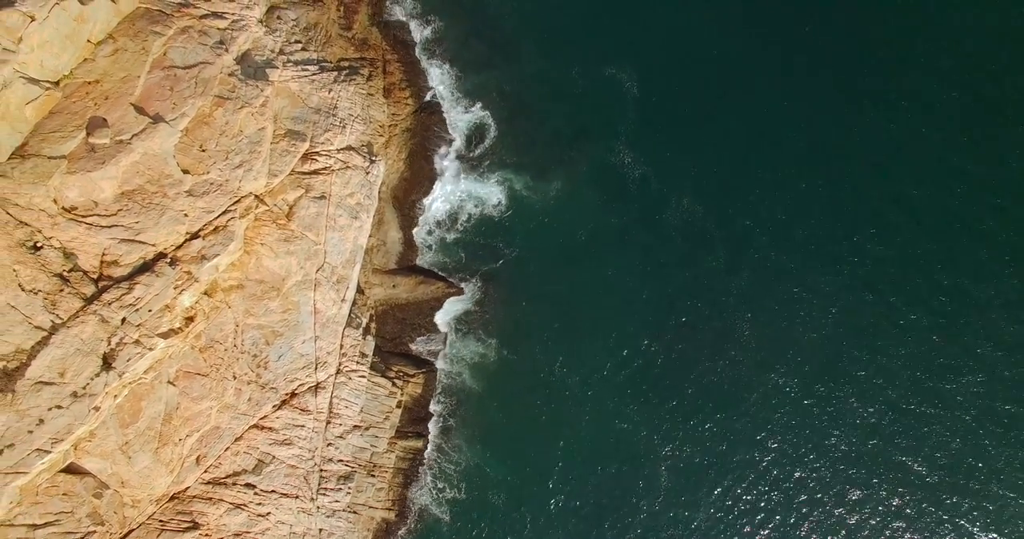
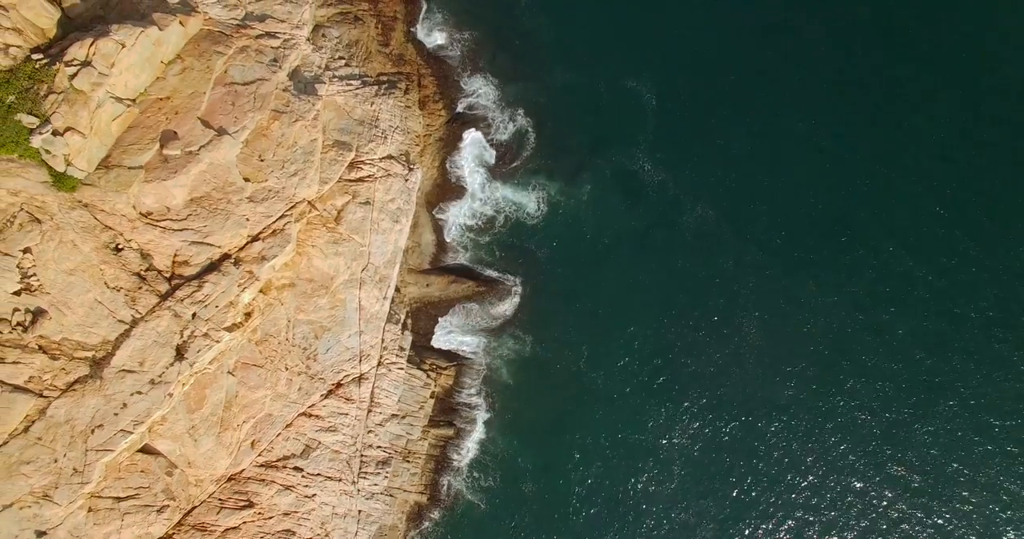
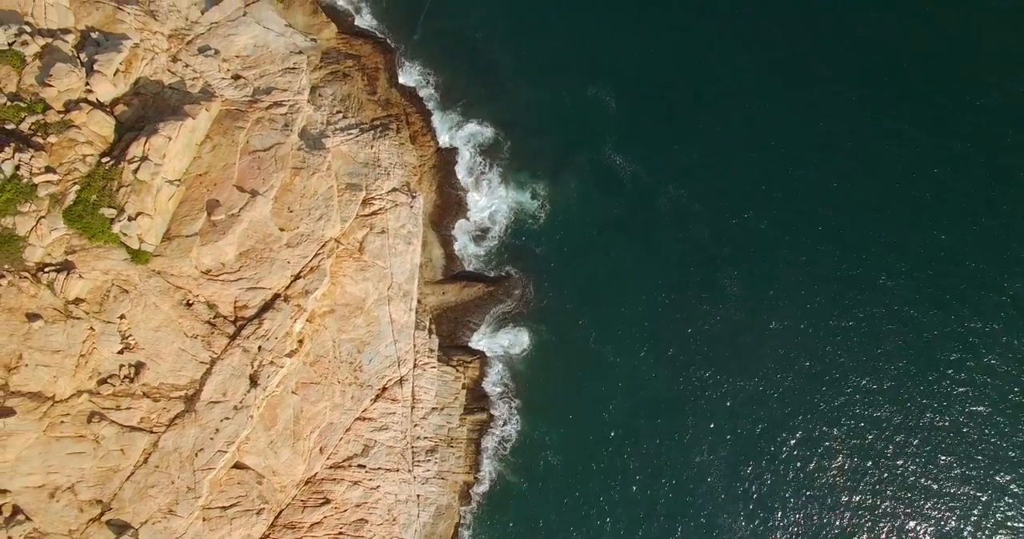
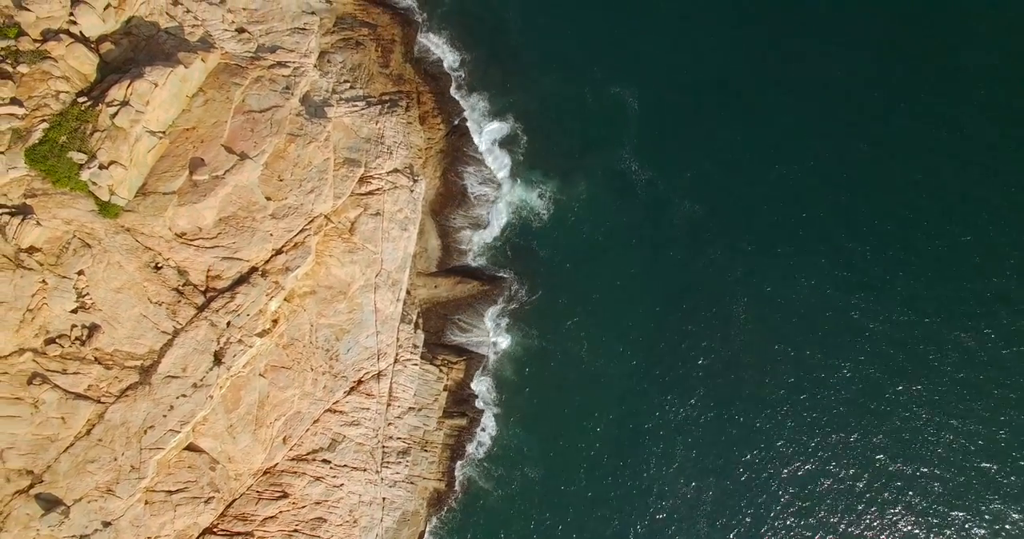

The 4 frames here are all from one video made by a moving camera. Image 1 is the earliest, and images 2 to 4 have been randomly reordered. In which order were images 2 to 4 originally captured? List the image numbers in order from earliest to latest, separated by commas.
2, 4, 3
